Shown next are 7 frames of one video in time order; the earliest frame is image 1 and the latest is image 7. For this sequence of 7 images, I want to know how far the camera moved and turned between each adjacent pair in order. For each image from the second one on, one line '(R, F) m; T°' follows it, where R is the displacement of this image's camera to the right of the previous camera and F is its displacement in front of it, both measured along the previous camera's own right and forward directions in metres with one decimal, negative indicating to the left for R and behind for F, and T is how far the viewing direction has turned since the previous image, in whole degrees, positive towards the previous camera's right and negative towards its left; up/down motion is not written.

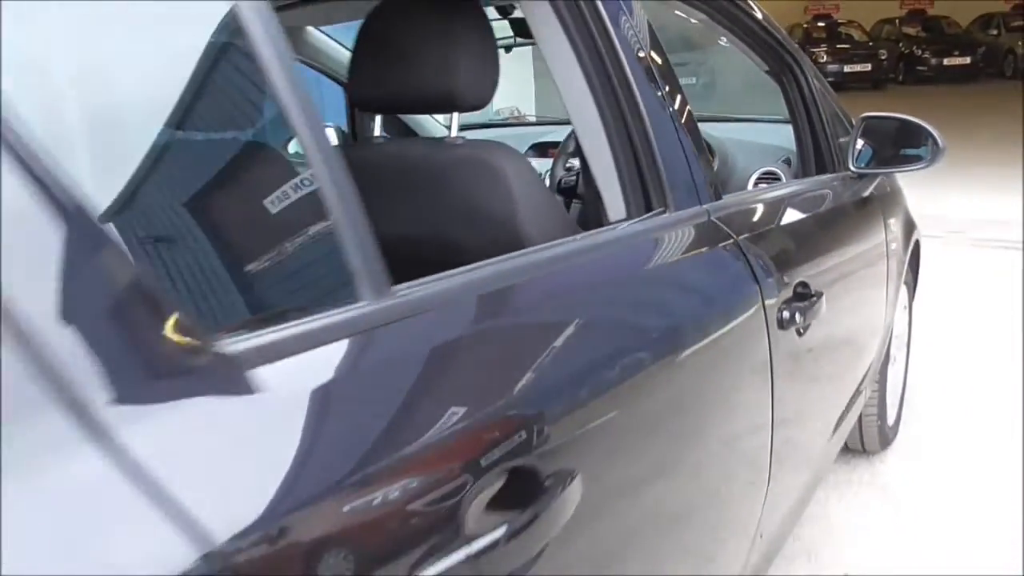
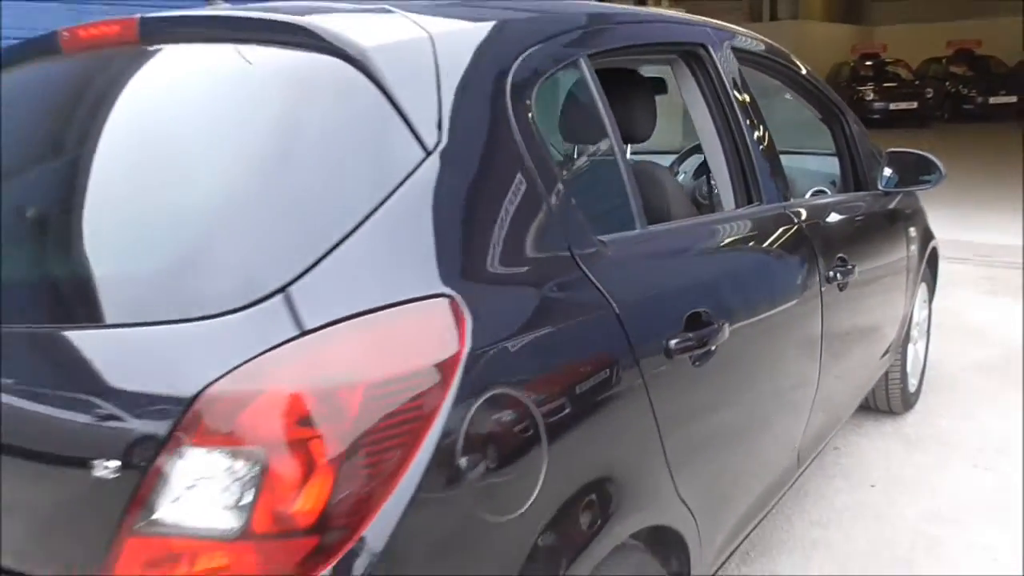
(-0.3, -0.9) m; -3°
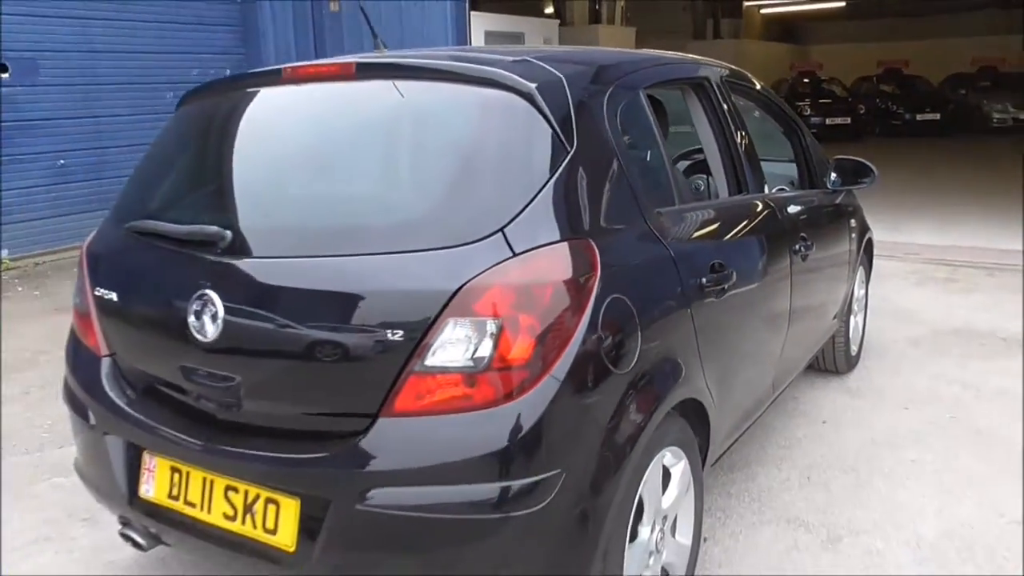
(-0.3, -0.7) m; +4°
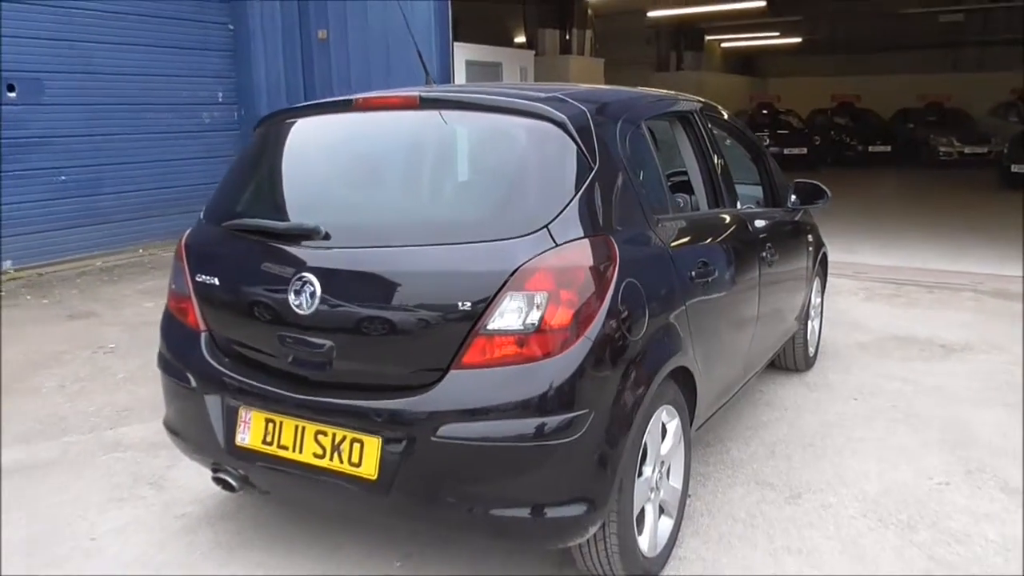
(-0.2, -0.5) m; +2°
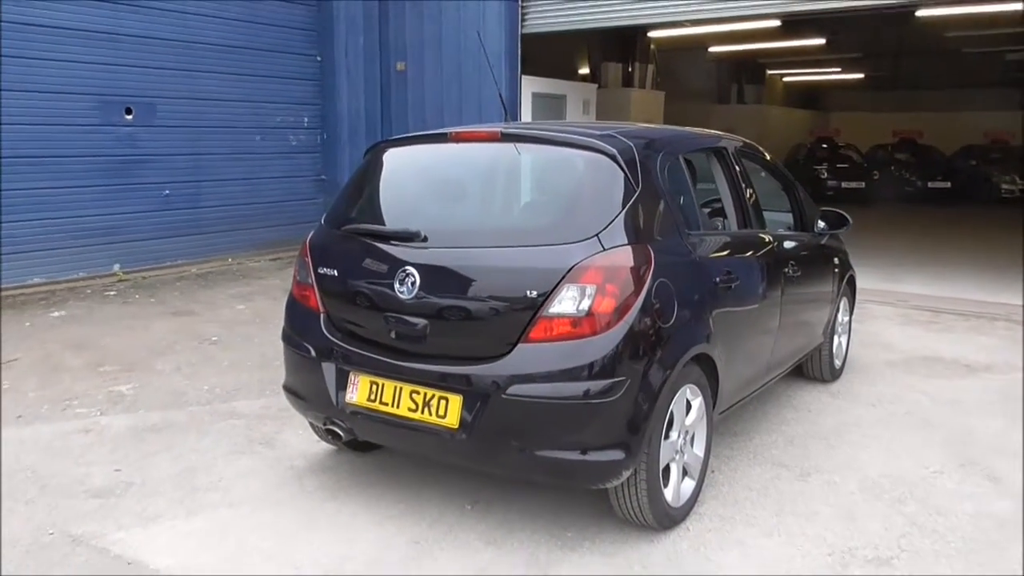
(0.0, -0.6) m; -4°
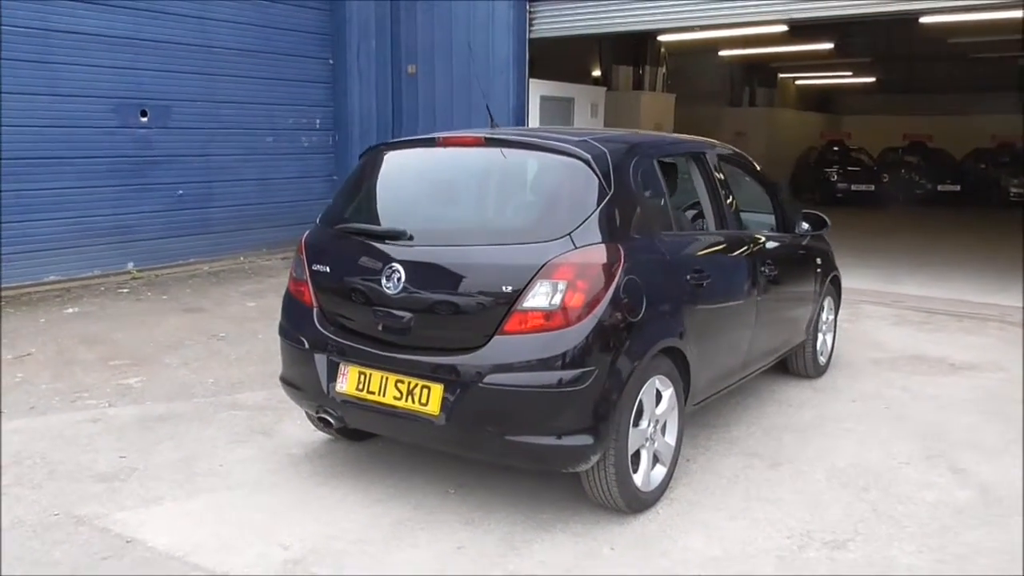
(+0.1, -0.2) m; -1°
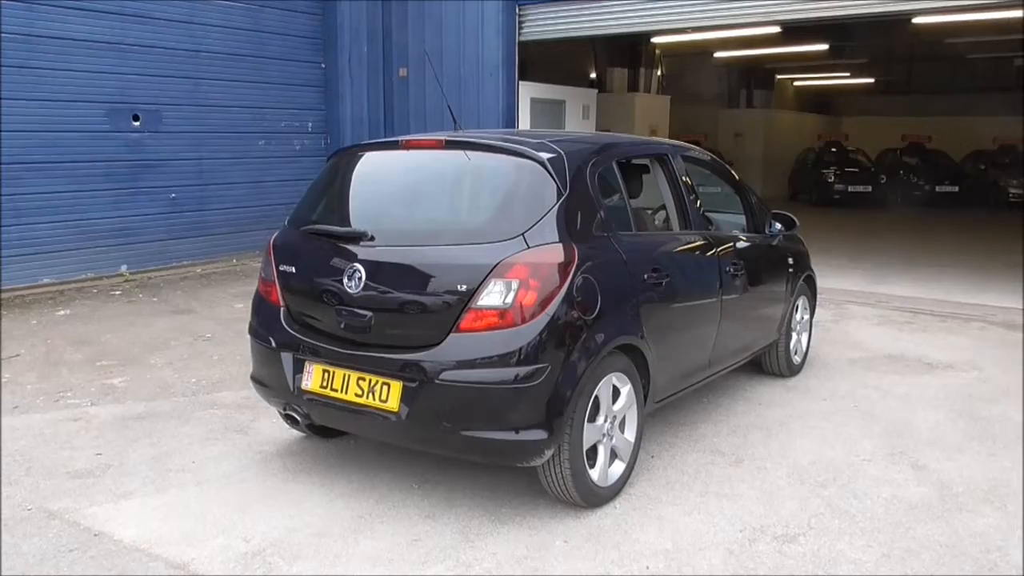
(+0.2, -0.1) m; 0°
